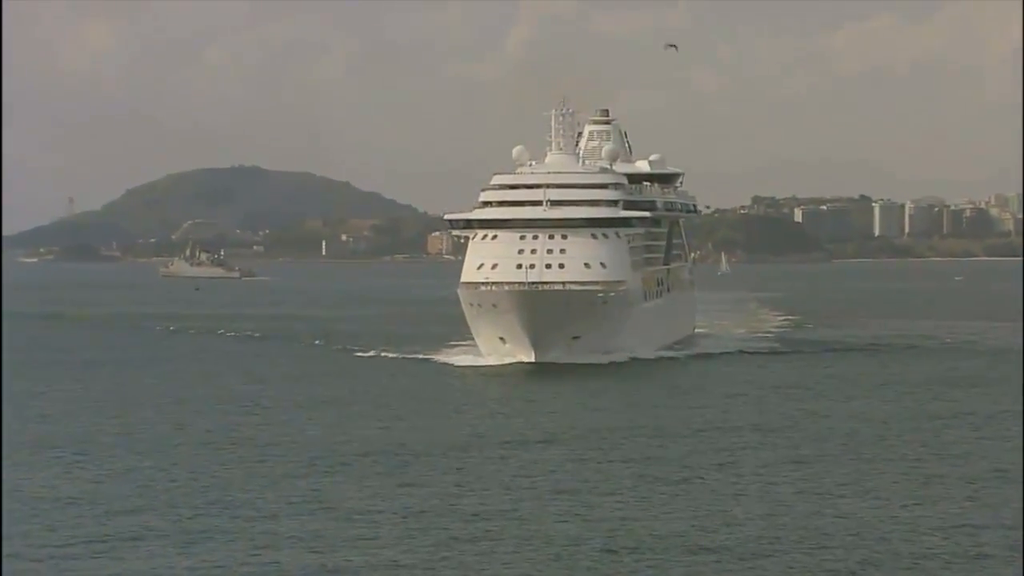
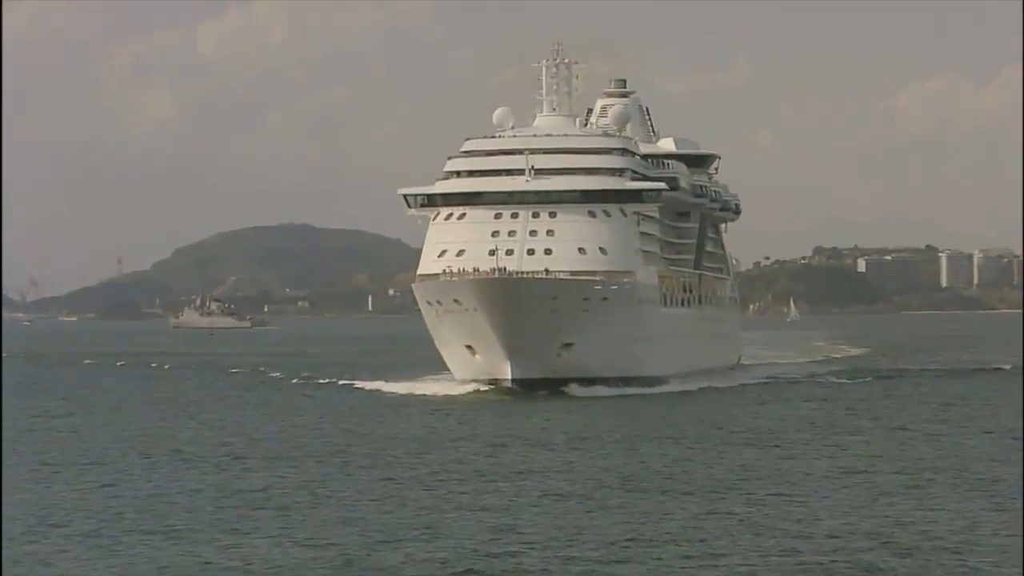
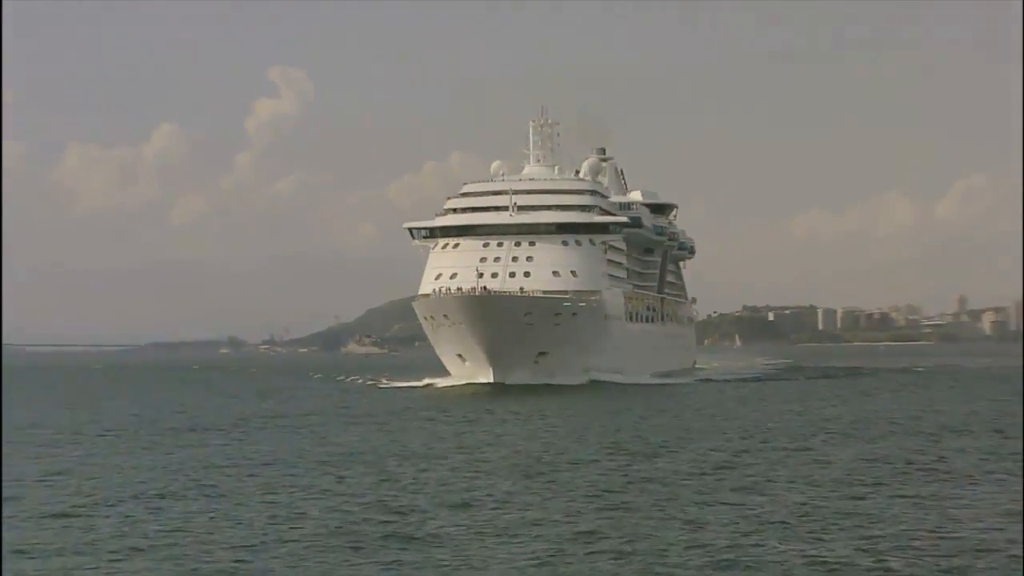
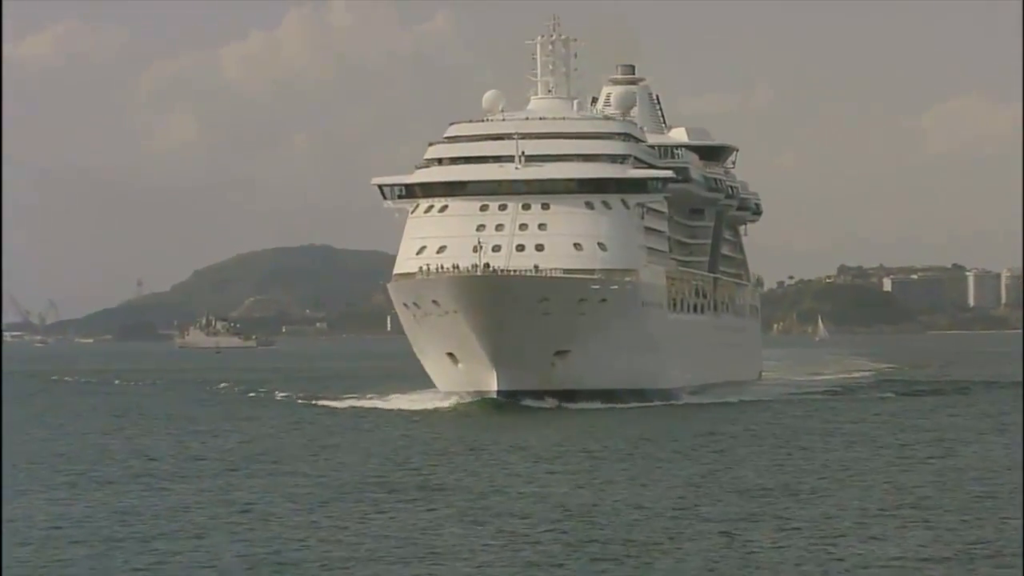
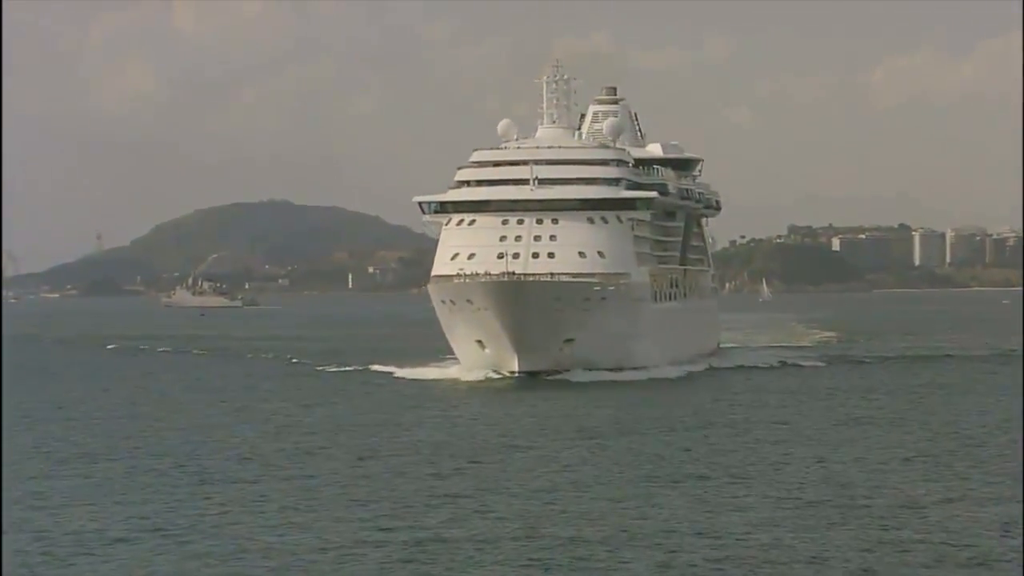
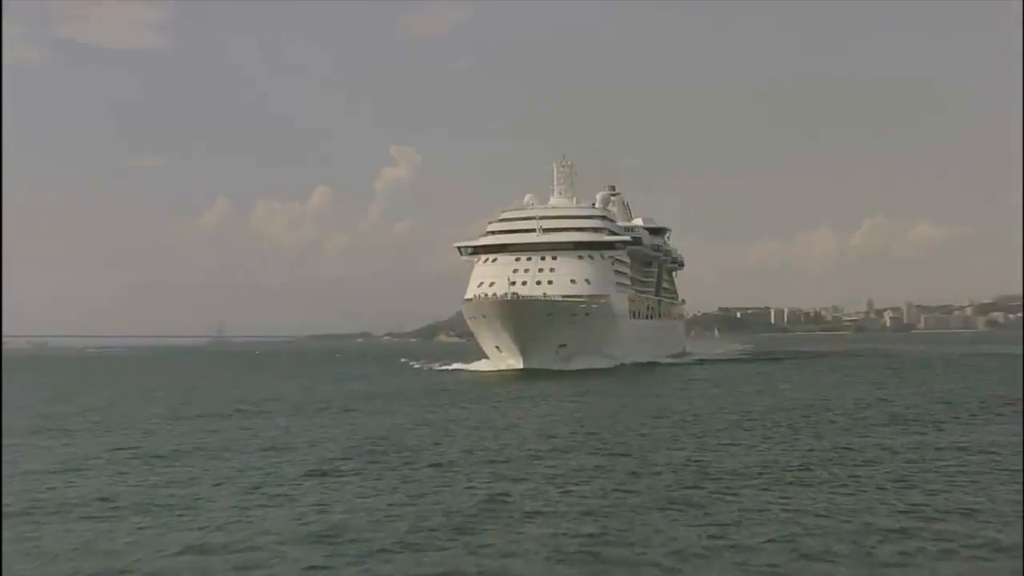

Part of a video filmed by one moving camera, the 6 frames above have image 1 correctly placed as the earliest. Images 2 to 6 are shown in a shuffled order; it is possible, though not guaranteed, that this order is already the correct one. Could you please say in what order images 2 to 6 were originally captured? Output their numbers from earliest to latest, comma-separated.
5, 2, 4, 3, 6
